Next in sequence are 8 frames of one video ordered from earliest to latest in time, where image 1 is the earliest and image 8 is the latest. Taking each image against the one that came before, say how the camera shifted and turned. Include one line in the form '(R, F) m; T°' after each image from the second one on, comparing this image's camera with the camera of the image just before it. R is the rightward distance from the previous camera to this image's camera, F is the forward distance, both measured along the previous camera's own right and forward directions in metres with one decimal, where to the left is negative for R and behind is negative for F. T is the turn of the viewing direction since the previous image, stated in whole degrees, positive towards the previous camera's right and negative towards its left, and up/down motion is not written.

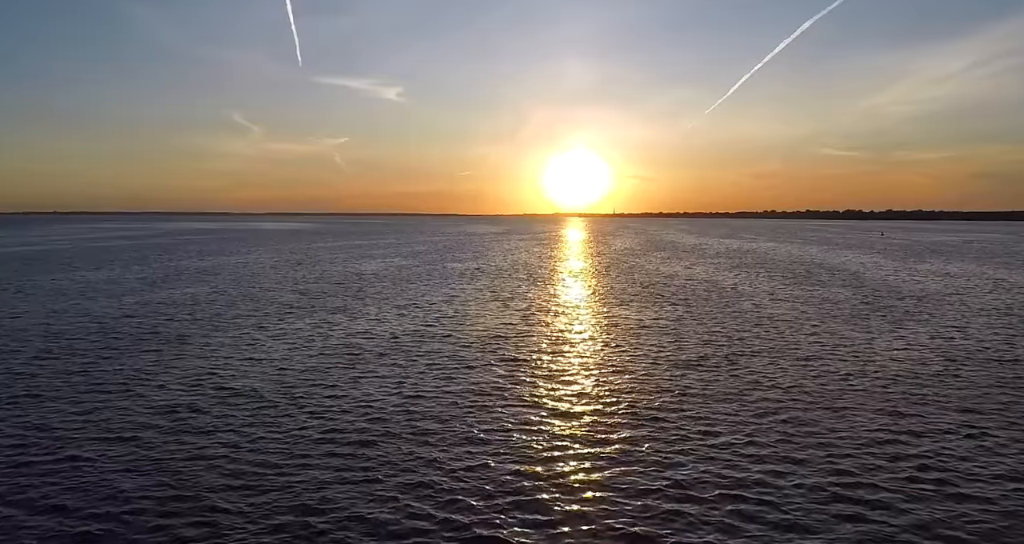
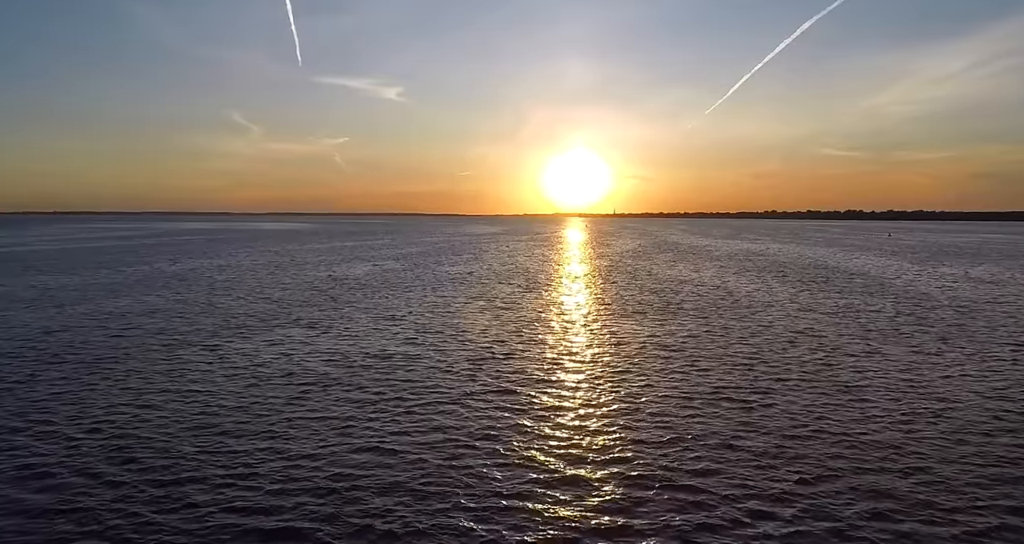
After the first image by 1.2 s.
(+0.3, +3.8) m; 0°
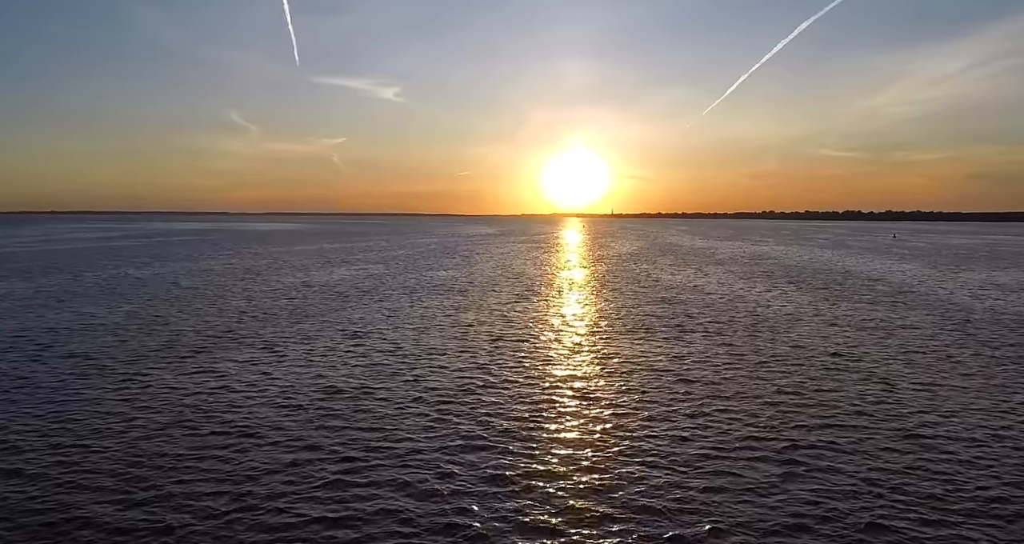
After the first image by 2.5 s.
(+0.4, +4.1) m; 0°
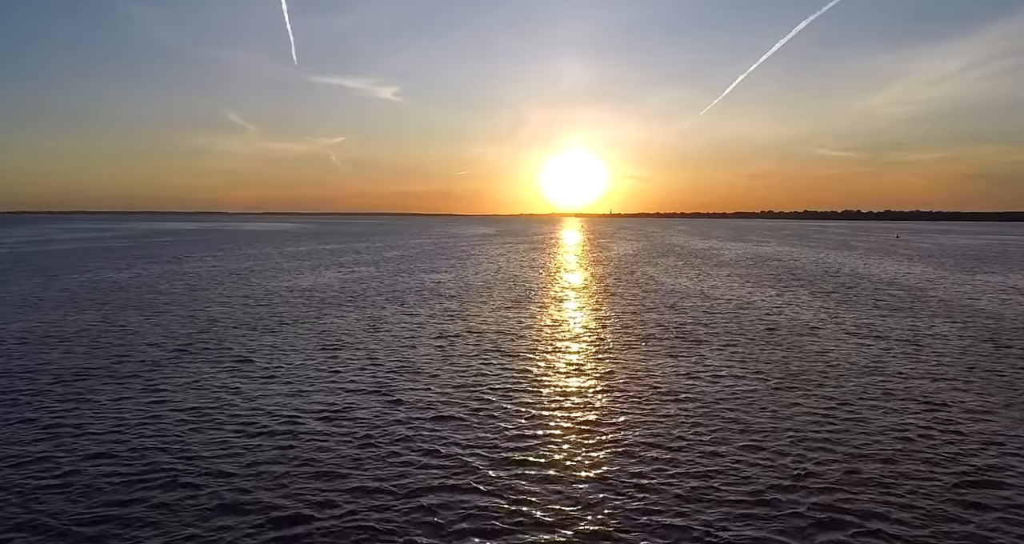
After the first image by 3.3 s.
(+0.1, +2.4) m; 0°
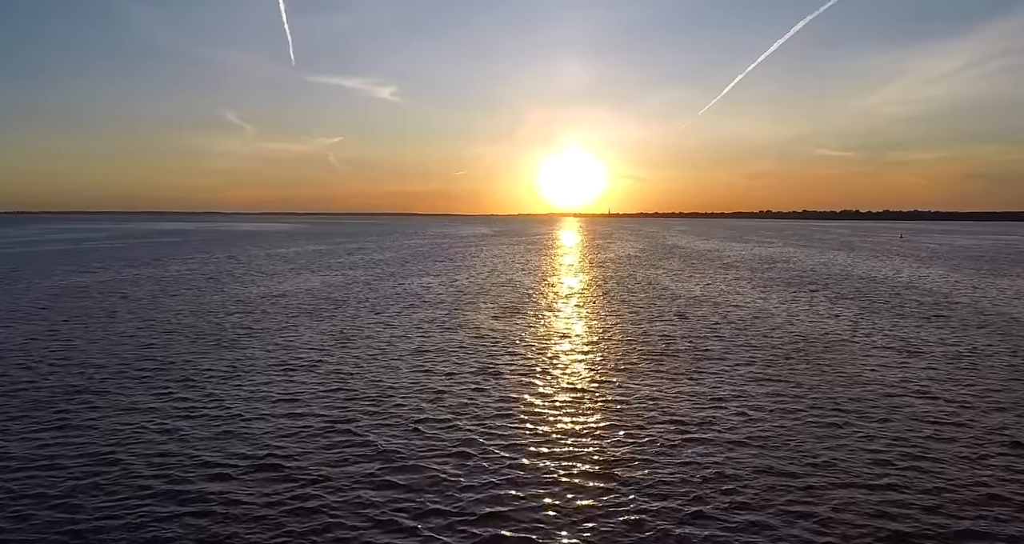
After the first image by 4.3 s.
(+0.3, +3.1) m; 0°
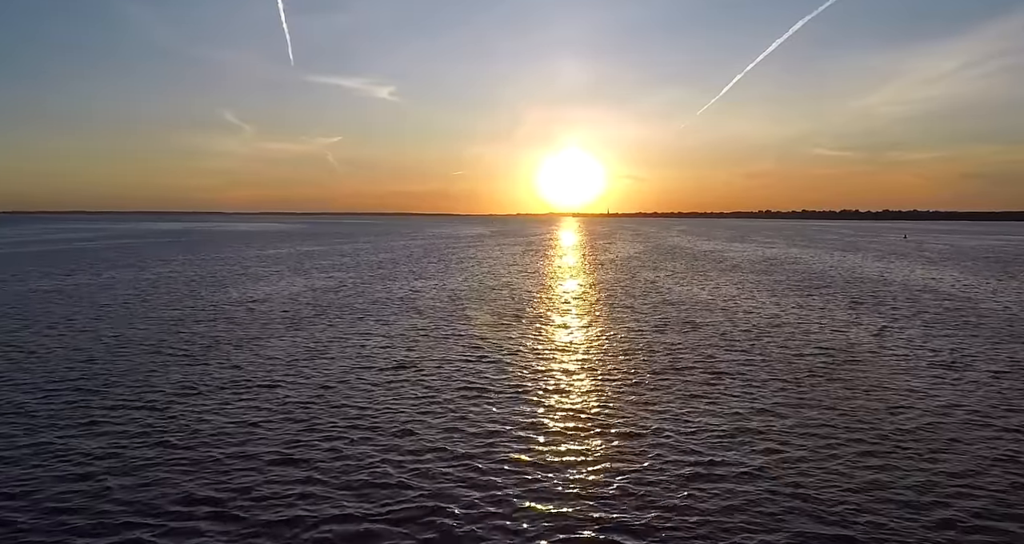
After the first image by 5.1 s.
(+0.2, +2.5) m; 0°
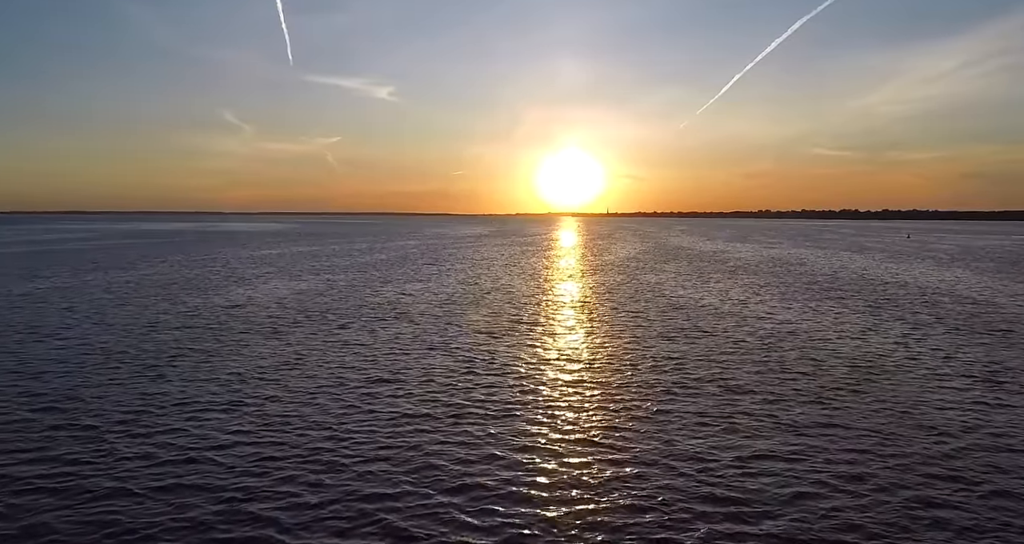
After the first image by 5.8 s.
(+0.1, +2.1) m; 0°
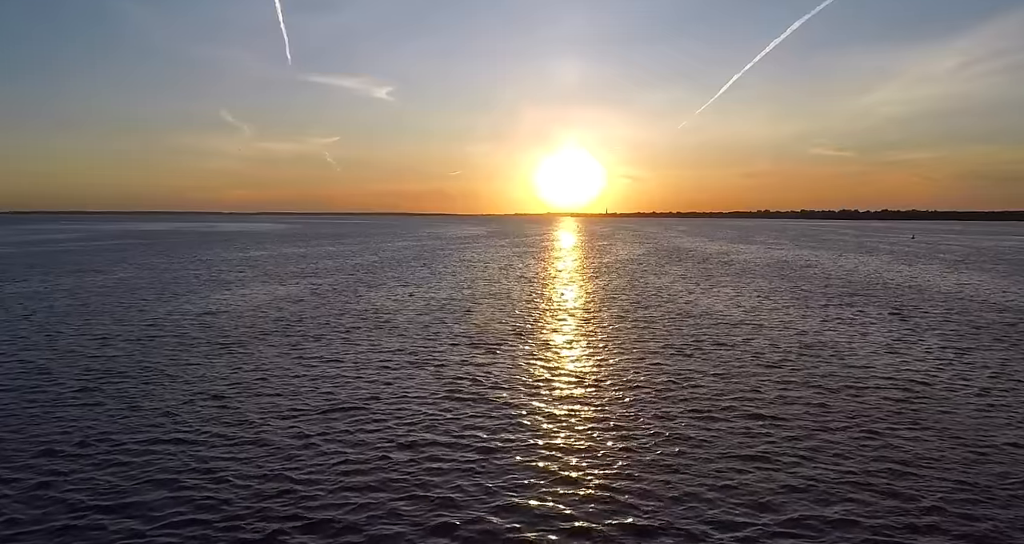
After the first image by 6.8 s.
(+0.2, +2.7) m; 0°
